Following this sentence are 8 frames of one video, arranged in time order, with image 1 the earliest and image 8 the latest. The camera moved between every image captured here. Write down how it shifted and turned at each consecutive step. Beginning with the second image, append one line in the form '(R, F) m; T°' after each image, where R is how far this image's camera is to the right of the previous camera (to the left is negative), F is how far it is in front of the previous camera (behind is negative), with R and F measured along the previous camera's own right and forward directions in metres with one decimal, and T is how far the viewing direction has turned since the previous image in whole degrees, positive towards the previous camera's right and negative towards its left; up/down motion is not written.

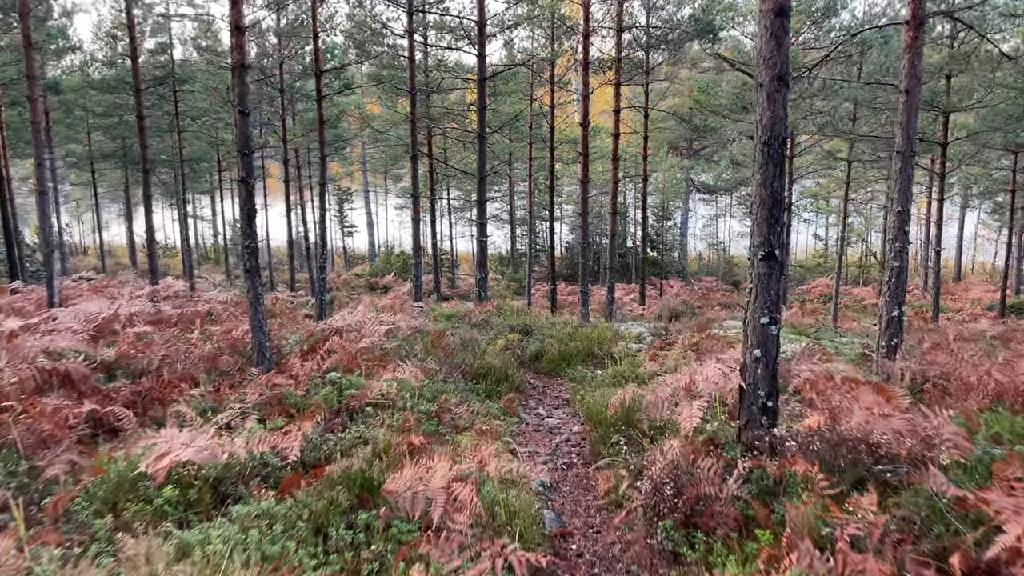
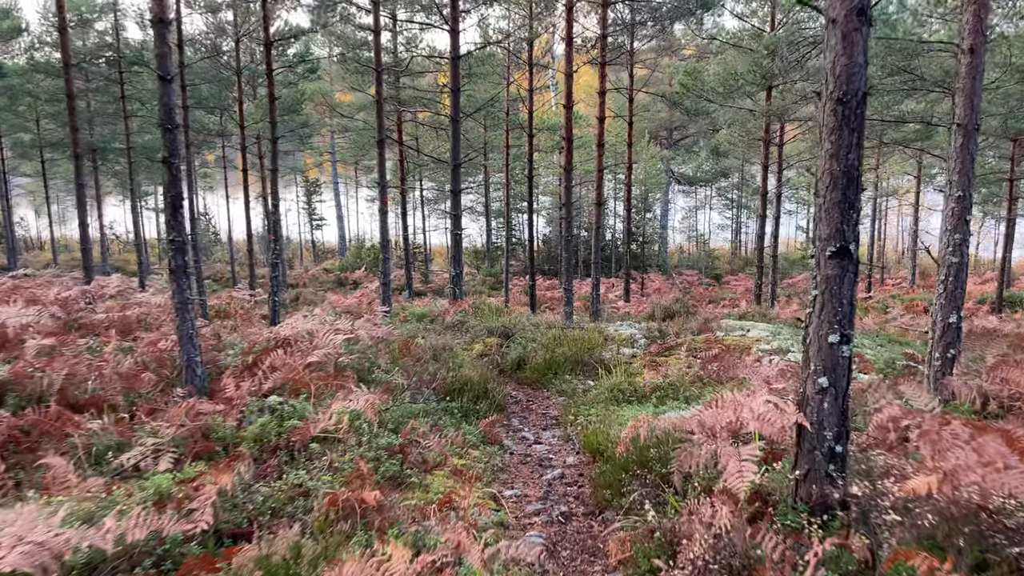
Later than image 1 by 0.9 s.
(0.0, +1.1) m; +2°
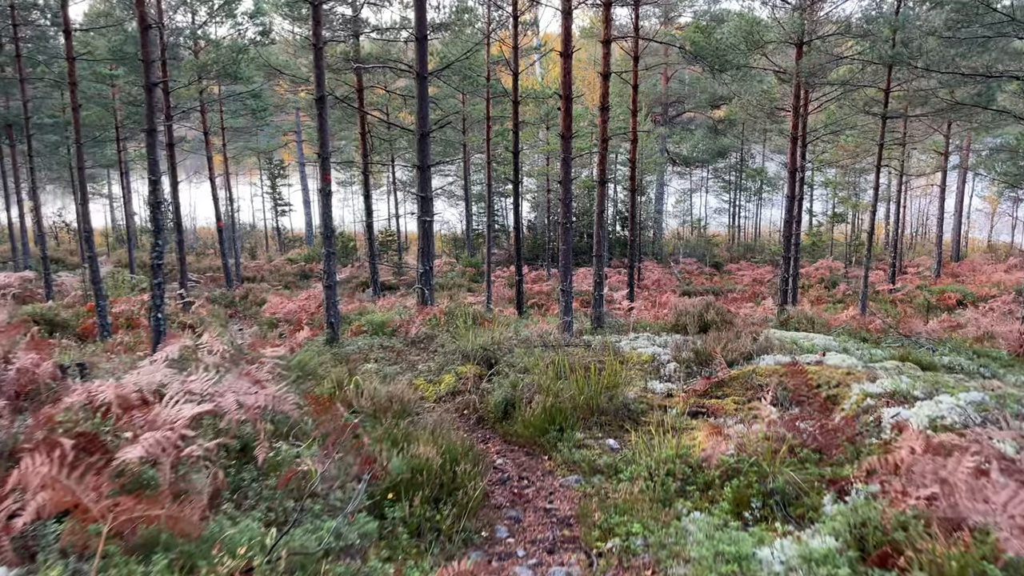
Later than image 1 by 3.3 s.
(0.0, +2.5) m; +1°
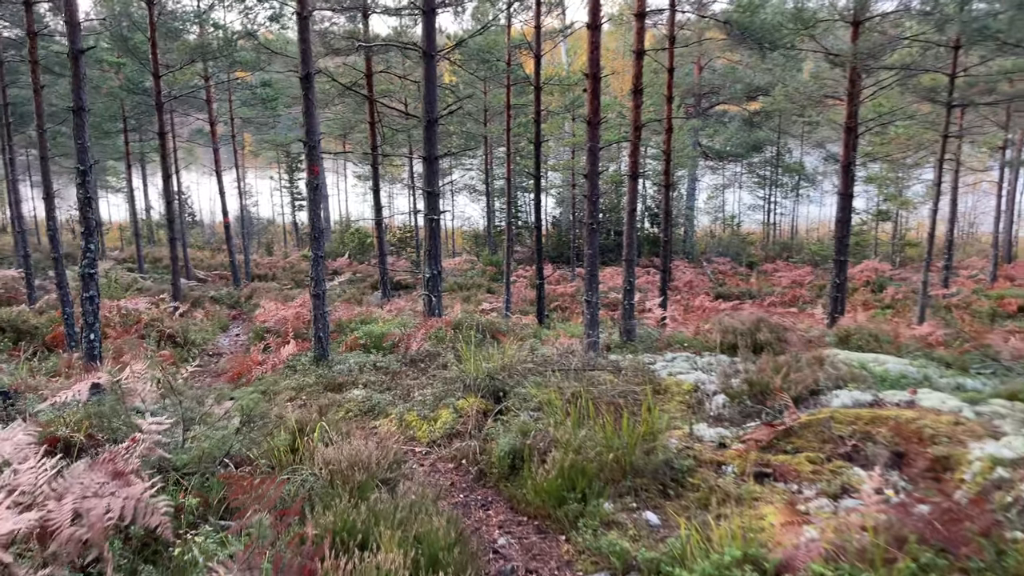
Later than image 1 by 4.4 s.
(+0.1, +1.2) m; -2°
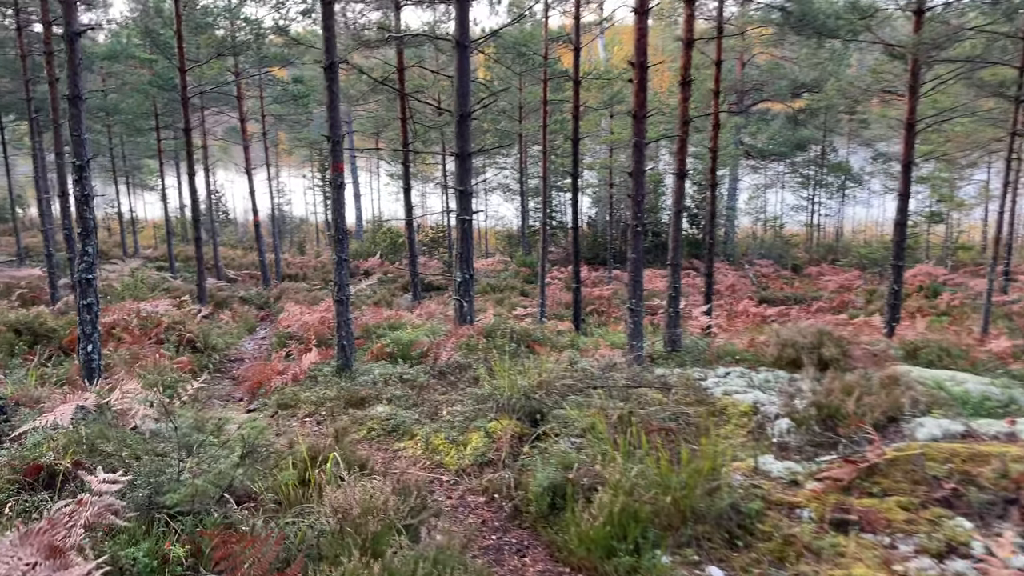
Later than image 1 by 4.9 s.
(0.0, +0.5) m; -2°
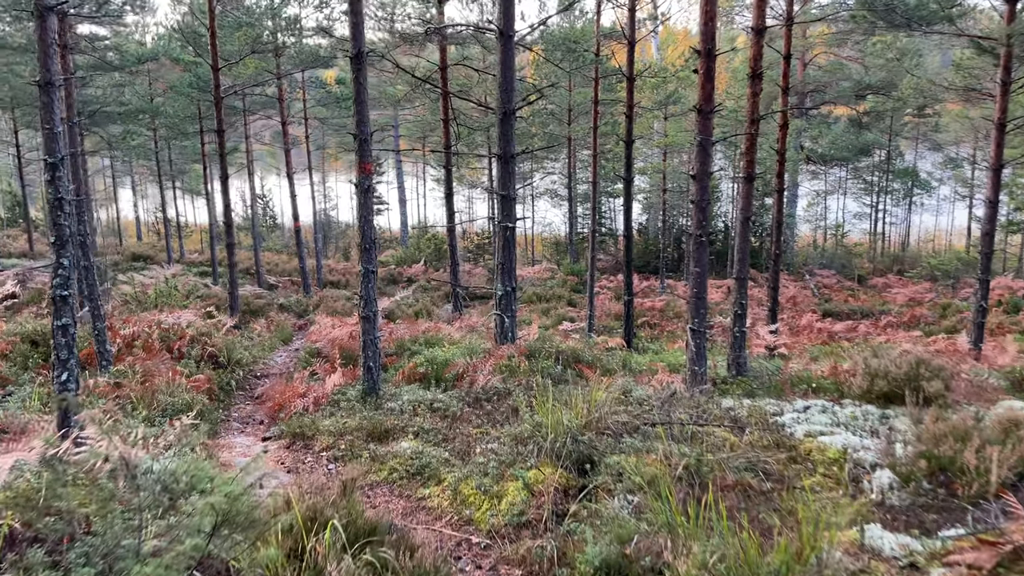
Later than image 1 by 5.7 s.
(0.0, +0.8) m; -3°
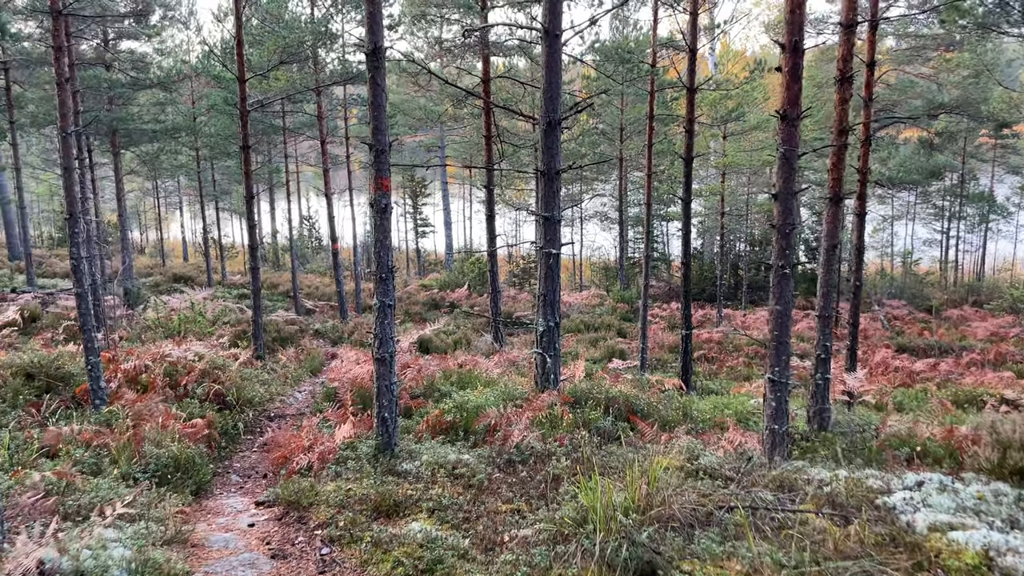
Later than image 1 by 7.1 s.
(0.0, +1.0) m; -3°
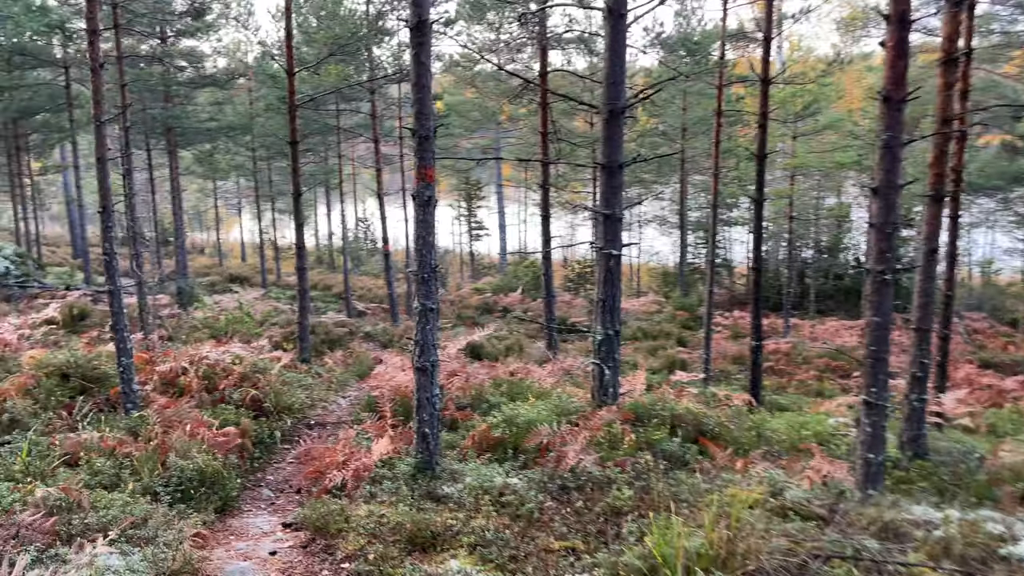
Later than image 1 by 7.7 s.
(0.0, +0.5) m; -4°
